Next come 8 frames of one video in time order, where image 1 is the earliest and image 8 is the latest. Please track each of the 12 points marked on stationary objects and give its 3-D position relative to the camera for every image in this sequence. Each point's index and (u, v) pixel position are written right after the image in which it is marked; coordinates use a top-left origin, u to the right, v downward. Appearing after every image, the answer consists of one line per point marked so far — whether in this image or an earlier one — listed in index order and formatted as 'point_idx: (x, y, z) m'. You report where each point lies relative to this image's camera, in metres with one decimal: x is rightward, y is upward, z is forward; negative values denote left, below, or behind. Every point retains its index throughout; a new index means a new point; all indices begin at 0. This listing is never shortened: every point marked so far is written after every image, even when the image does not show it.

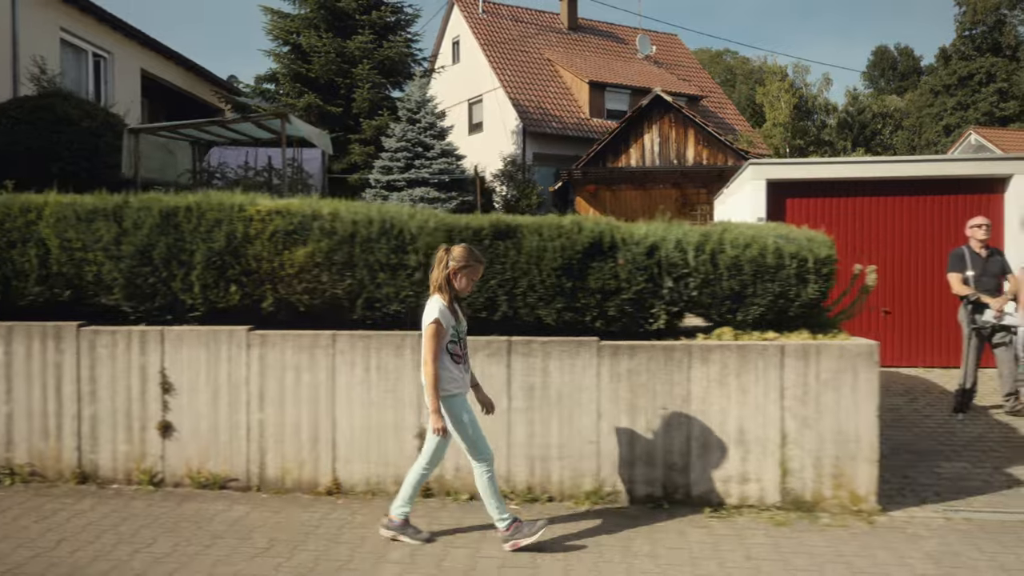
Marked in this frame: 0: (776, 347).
0: (+1.7, -0.4, +5.5) m
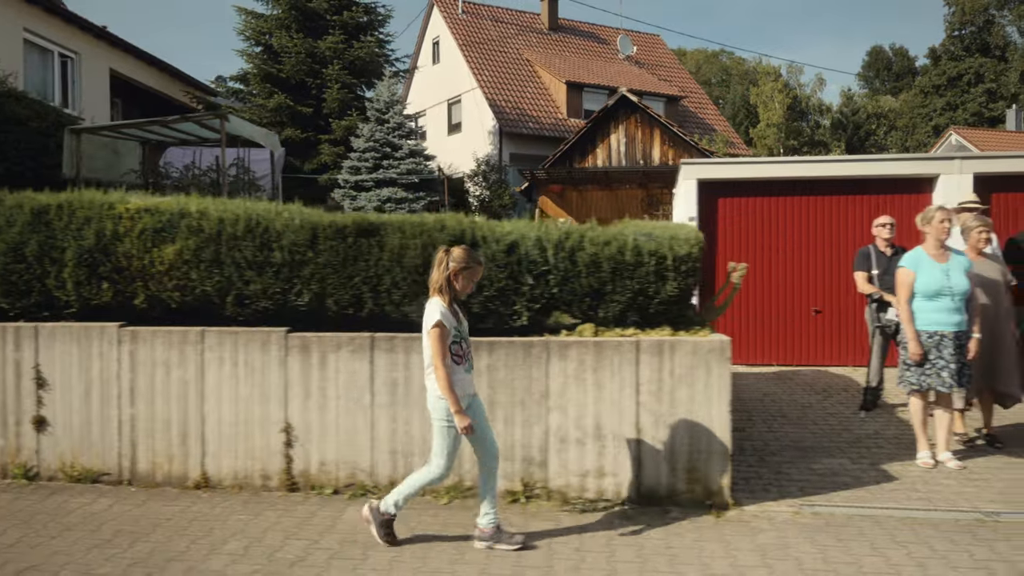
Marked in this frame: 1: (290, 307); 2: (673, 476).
0: (+0.8, -0.4, +5.6) m
1: (-1.6, -0.1, +5.8) m
2: (+1.1, -1.3, +5.6) m
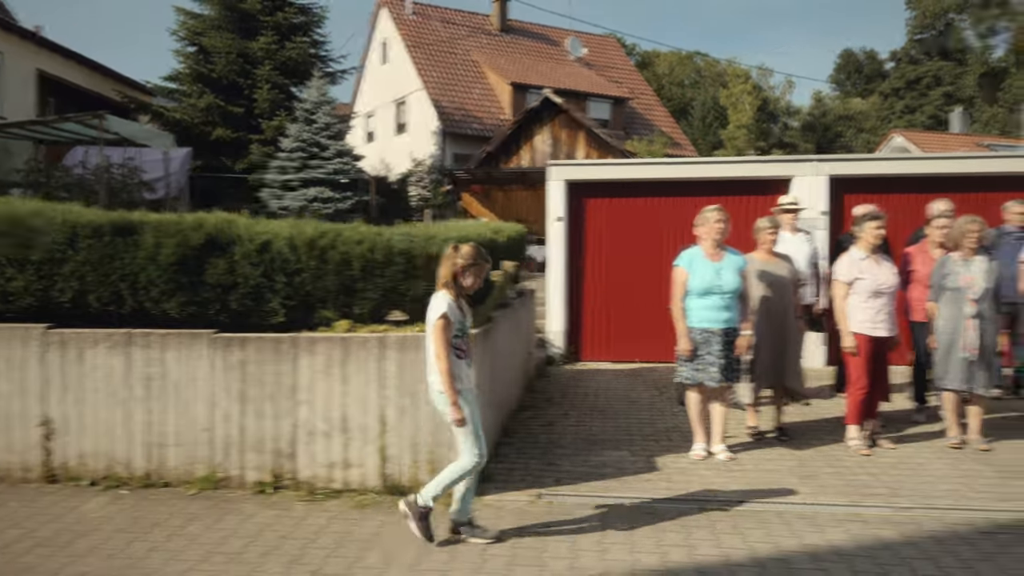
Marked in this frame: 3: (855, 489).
0: (-1.0, -0.4, +5.7) m
1: (-3.3, -0.1, +6.0) m
2: (-0.7, -1.2, +5.7) m
3: (+2.5, -1.5, +6.1) m
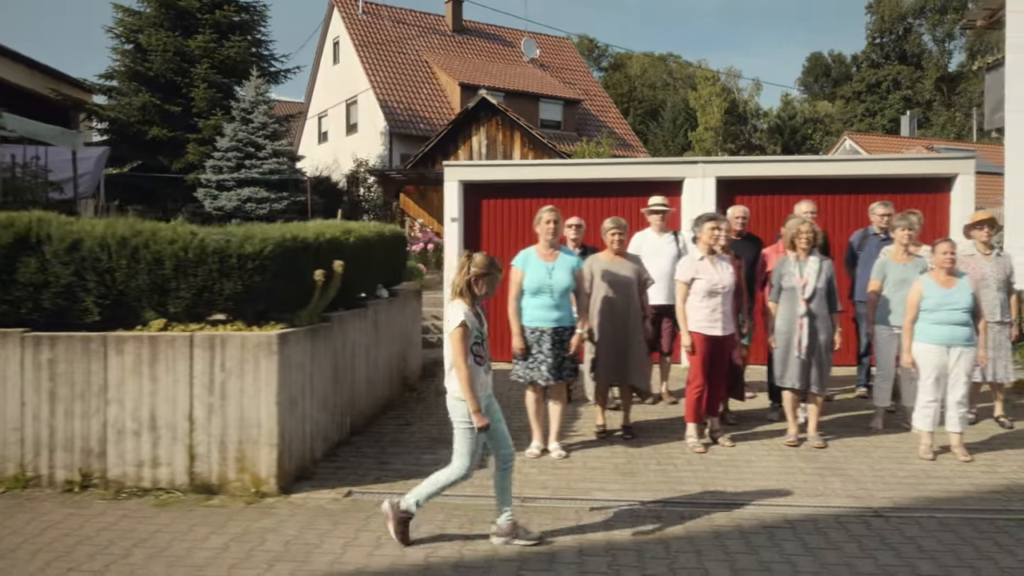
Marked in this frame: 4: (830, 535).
0: (-2.3, -0.4, +5.8) m
1: (-4.7, -0.1, +5.9) m
2: (-2.0, -1.2, +5.8) m
3: (+1.1, -1.5, +6.2) m
4: (+2.0, -1.6, +5.2) m
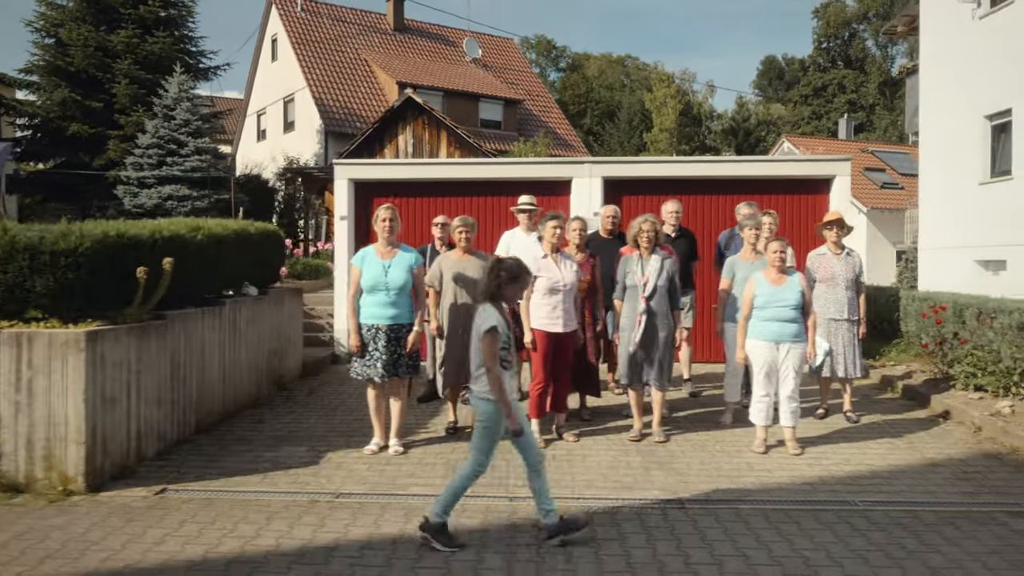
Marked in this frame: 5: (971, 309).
0: (-3.6, -0.3, +5.7) m
1: (-6.0, -0.1, +5.8) m
2: (-3.3, -1.2, +5.7) m
3: (-0.2, -1.5, +6.2) m
4: (+0.7, -1.5, +5.3) m
5: (+5.3, -0.3, +9.5) m
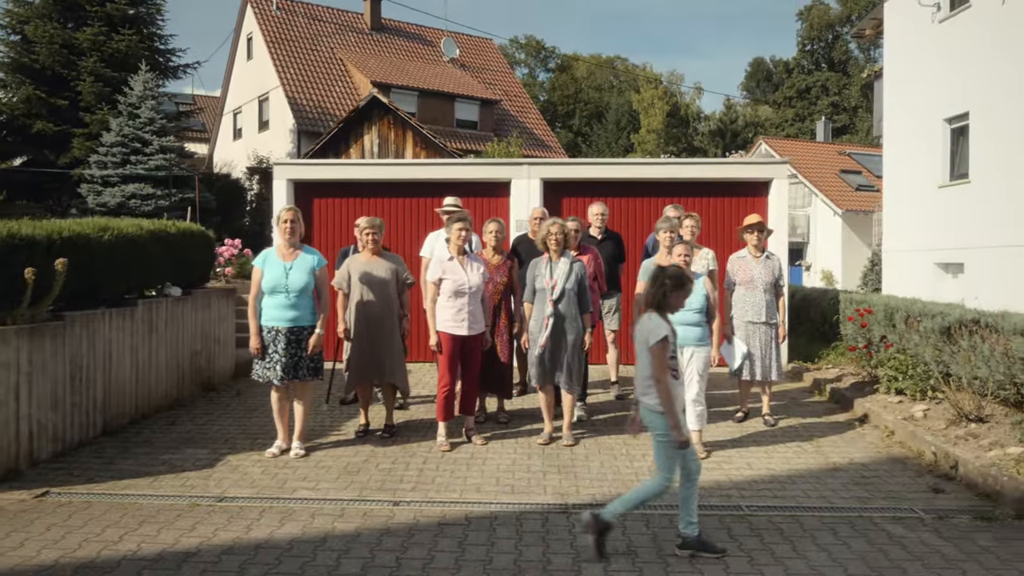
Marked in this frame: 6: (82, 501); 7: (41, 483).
0: (-4.4, -0.3, +5.6) m
1: (-6.8, -0.1, +5.7) m
2: (-4.2, -1.2, +5.7) m
3: (-1.0, -1.5, +6.2) m
4: (-0.1, -1.6, +5.3) m
5: (+4.5, -0.3, +9.5) m
6: (-3.0, -1.5, +5.7) m
7: (-3.5, -1.4, +6.1) m
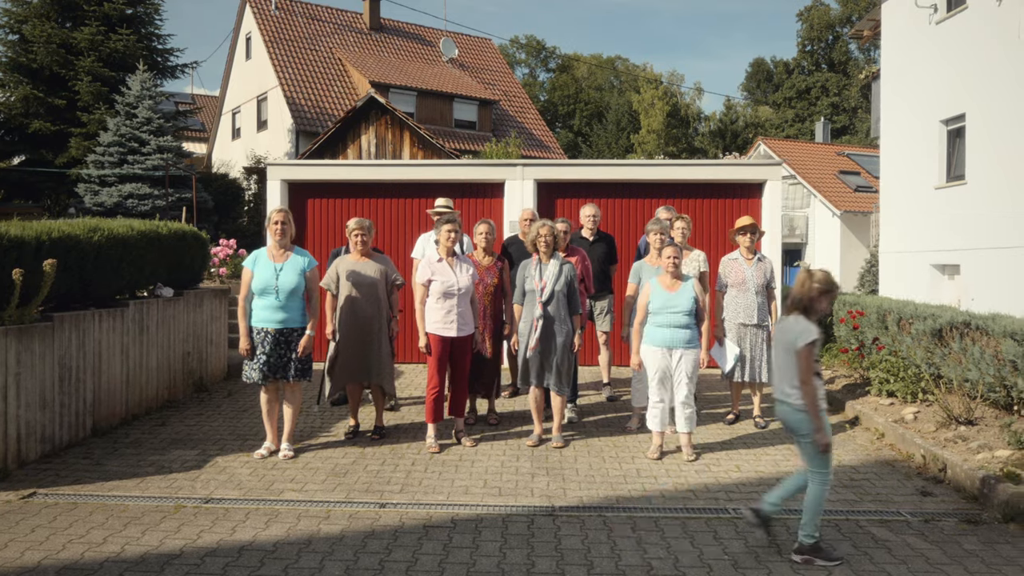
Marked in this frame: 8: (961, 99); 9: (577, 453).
0: (-4.5, -0.3, +5.6) m
1: (-6.9, -0.1, +5.7) m
2: (-4.3, -1.2, +5.7) m
3: (-1.1, -1.5, +6.2) m
4: (-0.2, -1.6, +5.3) m
5: (+4.4, -0.3, +9.5) m
6: (-3.1, -1.5, +5.7) m
7: (-3.6, -1.5, +6.1) m
8: (+8.9, +3.8, +16.3) m
9: (+0.6, -1.4, +7.2) m
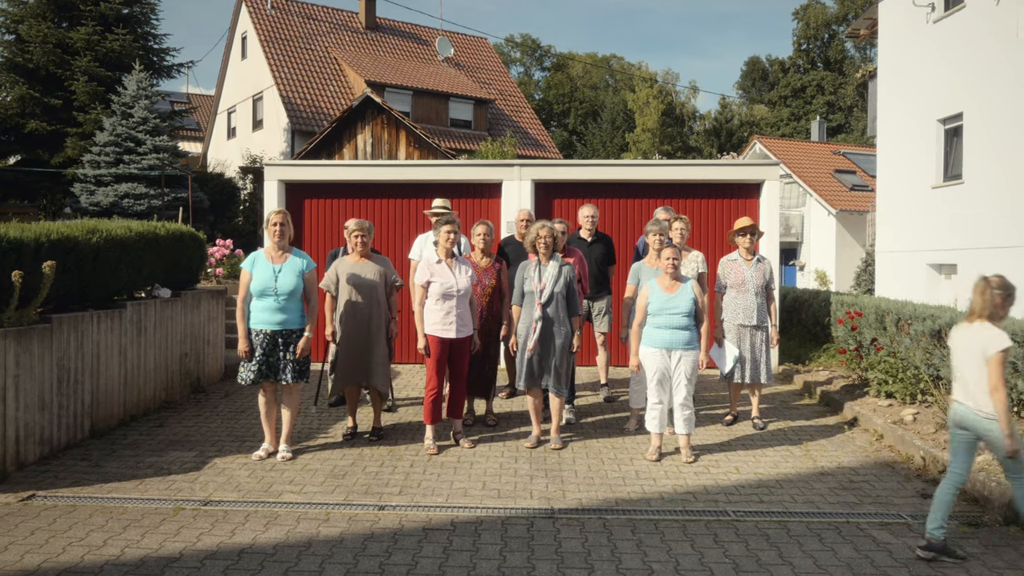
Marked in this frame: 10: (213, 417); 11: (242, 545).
0: (-4.5, -0.4, +5.6) m
1: (-6.9, -0.1, +5.7) m
2: (-4.3, -1.2, +5.6) m
3: (-1.1, -1.5, +6.2) m
4: (-0.2, -1.6, +5.3) m
5: (+4.3, -0.3, +9.5) m
6: (-3.1, -1.5, +5.7) m
7: (-3.6, -1.5, +6.1) m
8: (+8.8, +3.8, +16.4) m
9: (+0.6, -1.5, +7.2) m
10: (-3.1, -1.3, +8.5) m
11: (-1.6, -1.6, +5.0) m
